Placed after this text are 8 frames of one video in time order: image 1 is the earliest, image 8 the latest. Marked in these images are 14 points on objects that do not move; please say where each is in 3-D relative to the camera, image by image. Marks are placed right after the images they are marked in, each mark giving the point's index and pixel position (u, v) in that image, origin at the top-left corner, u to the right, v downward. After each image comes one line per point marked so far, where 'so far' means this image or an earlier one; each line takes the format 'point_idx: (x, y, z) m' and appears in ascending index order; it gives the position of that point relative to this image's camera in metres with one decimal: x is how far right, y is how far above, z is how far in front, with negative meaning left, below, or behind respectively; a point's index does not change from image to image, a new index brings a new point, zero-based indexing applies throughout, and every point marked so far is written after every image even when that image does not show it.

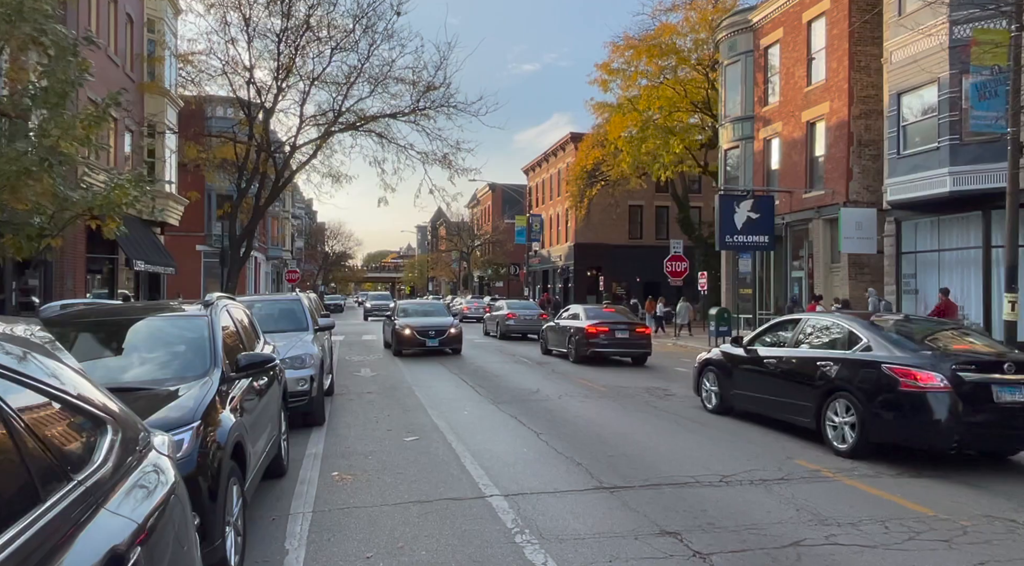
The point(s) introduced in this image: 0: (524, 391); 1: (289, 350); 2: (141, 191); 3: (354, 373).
0: (+0.2, -2.0, +13.1) m
1: (-3.1, -0.9, +9.8) m
2: (-4.7, +1.2, +8.8) m
3: (-3.8, -2.1, +16.7) m
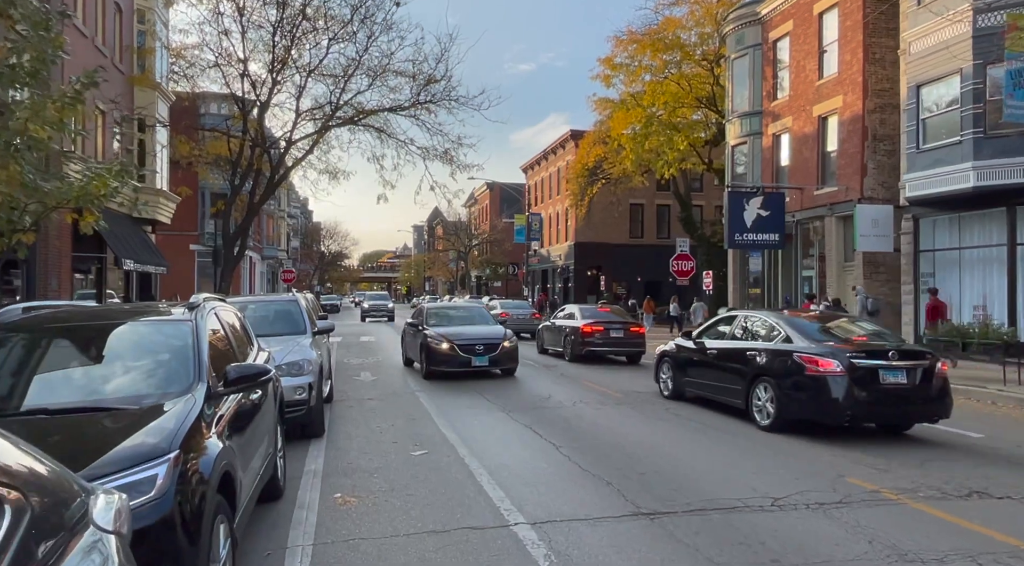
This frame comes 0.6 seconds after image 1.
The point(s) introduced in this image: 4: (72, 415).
0: (+0.4, -2.0, +12.3) m
1: (-2.9, -0.9, +9.0) m
2: (-4.5, +1.2, +8.0) m
3: (-3.6, -2.1, +16.0) m
4: (-2.5, -0.8, +4.0) m
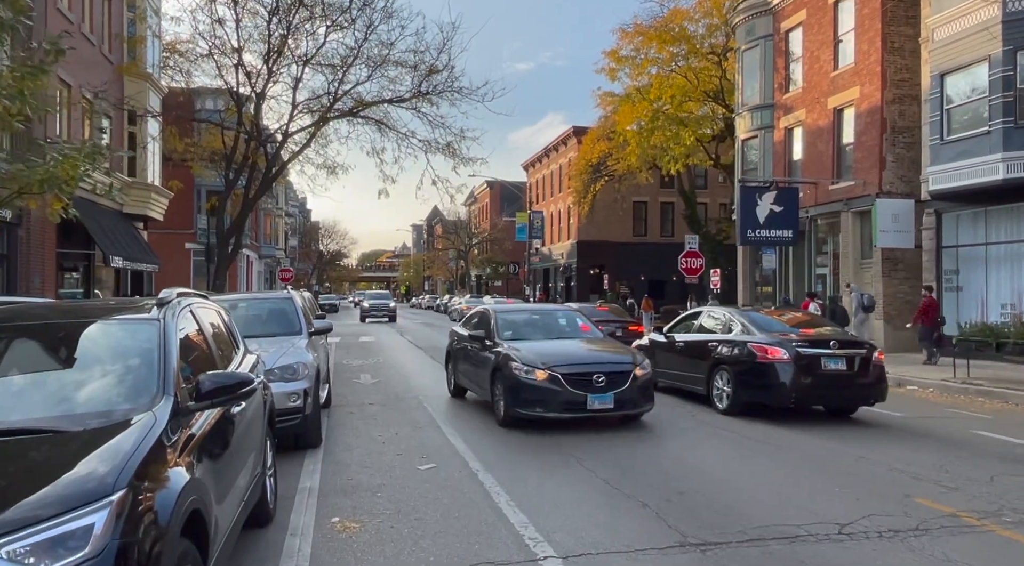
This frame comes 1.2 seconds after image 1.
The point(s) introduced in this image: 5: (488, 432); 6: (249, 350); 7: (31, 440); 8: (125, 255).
0: (+0.6, -2.0, +11.5) m
1: (-2.8, -0.9, +8.2) m
2: (-4.3, +1.2, +7.2) m
3: (-3.4, -2.1, +15.2) m
4: (-2.3, -0.7, +3.2) m
5: (-0.3, -2.0, +9.1) m
6: (-2.5, -0.6, +6.4) m
7: (-2.2, -0.7, +3.1) m
8: (-10.4, +0.7, +18.7) m
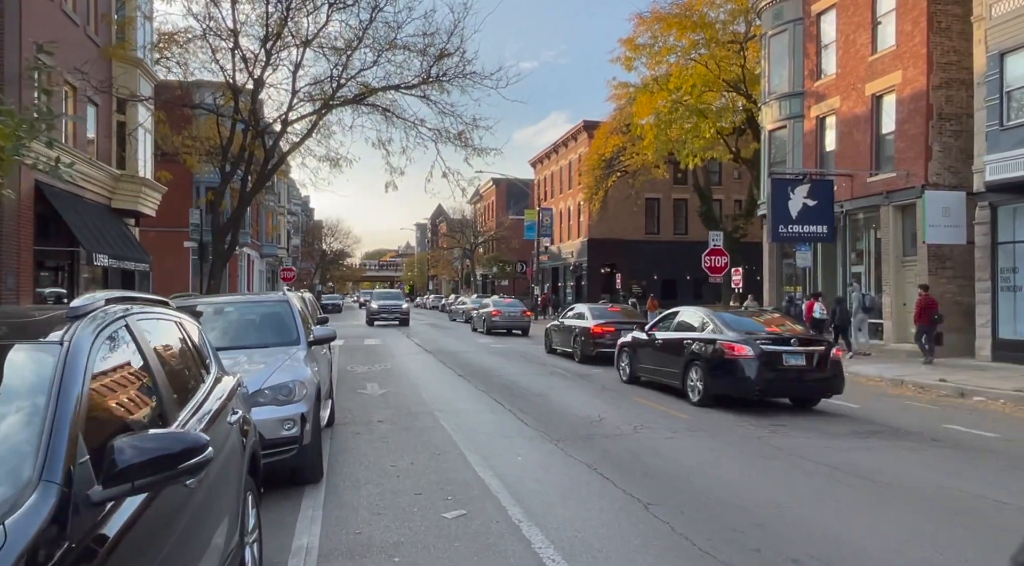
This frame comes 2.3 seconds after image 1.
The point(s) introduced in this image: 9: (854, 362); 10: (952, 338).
0: (+1.0, -2.0, +10.0) m
1: (-2.4, -0.9, +6.8) m
2: (-3.9, +1.2, +5.7) m
3: (-3.0, -2.1, +13.7) m
4: (-1.9, -0.7, +1.7) m
5: (+0.1, -2.0, +7.6) m
6: (-2.1, -0.6, +5.0) m
7: (-1.8, -0.7, +1.6) m
8: (-10.0, +0.7, +17.2) m
9: (+9.3, -2.1, +18.8) m
10: (+12.2, -1.5, +19.2) m
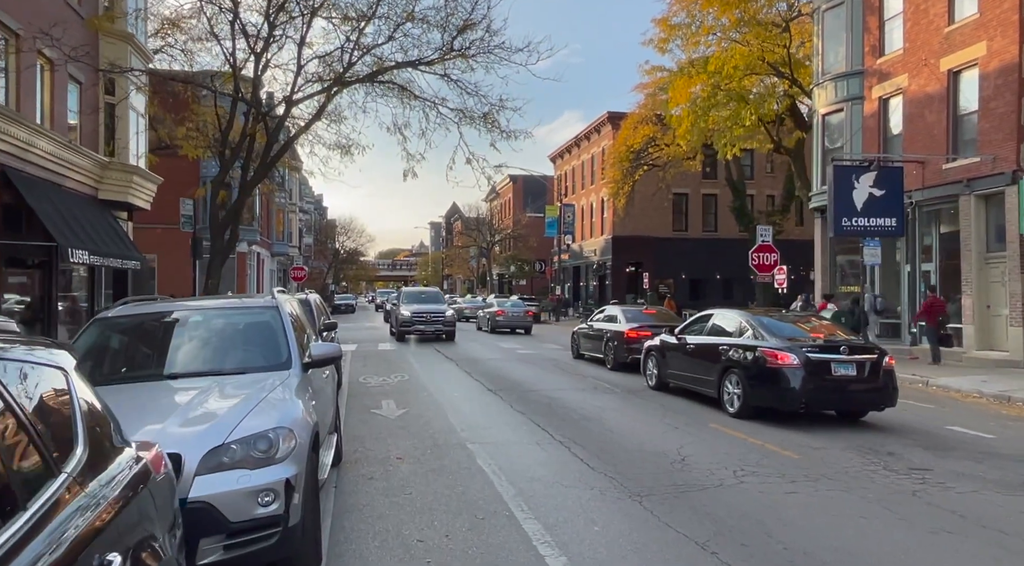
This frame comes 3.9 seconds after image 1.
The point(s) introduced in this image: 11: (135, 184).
0: (+1.6, -1.9, +7.8) m
1: (-1.8, -0.9, +4.6) m
2: (-3.3, +1.2, +3.6) m
3: (-2.3, -2.1, +11.6) m
4: (-1.4, -0.7, -0.4) m
5: (+0.7, -1.9, +5.4) m
6: (-1.5, -0.6, +2.8) m
7: (-1.3, -0.7, -0.5) m
8: (-9.2, +0.8, +15.2) m
9: (+10.1, -2.1, +16.4) m
10: (+13.0, -1.5, +16.8) m
11: (-10.0, +2.7, +18.4) m
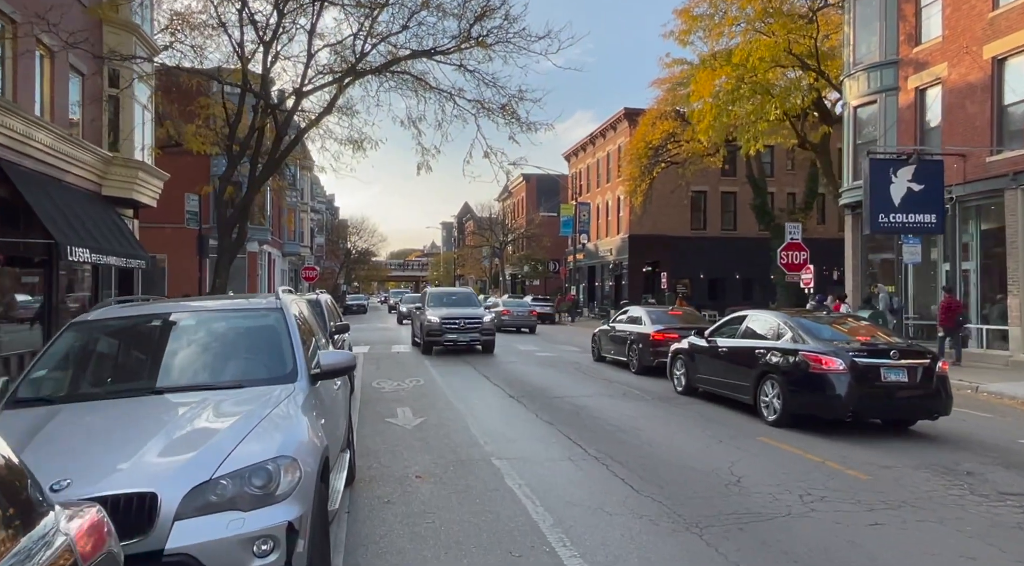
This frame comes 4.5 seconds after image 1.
0: (+2.0, -1.9, +7.0) m
1: (-1.5, -0.9, +3.8) m
2: (-3.1, +1.2, +2.8) m
3: (-1.9, -2.1, +10.8) m
4: (-1.2, -0.7, -1.2) m
5: (+1.0, -1.9, +4.6) m
6: (-1.3, -0.6, +2.0) m
7: (-1.1, -0.7, -1.3) m
8: (-8.8, +0.8, +14.5) m
9: (+10.5, -2.1, +15.4) m
10: (+13.5, -1.5, +15.7) m
11: (-9.5, +2.7, +17.8) m
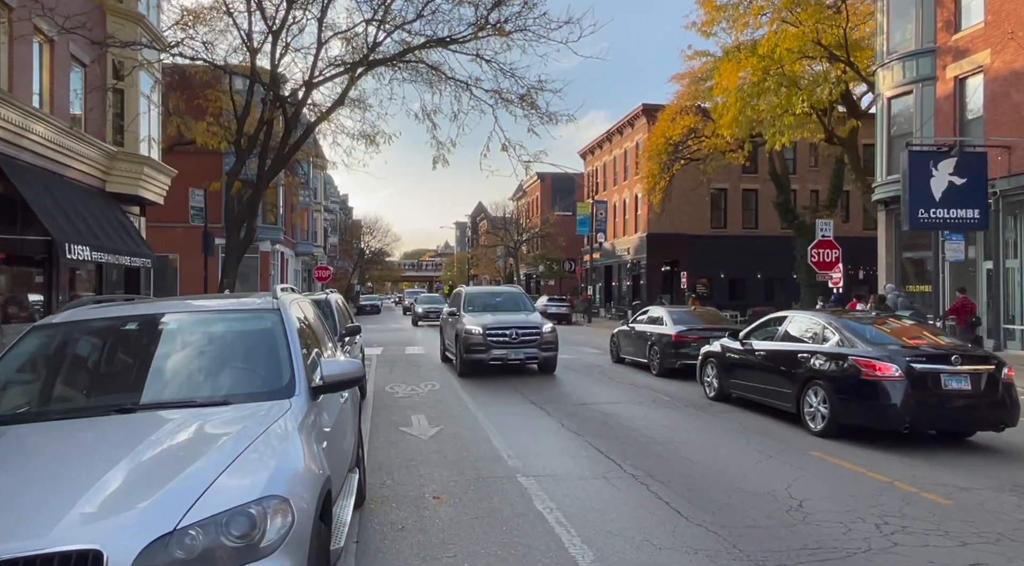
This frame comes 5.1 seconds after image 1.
0: (+2.2, -1.9, +6.1) m
1: (-1.3, -0.9, +3.1) m
2: (-2.9, +1.3, +2.1) m
3: (-1.6, -2.0, +10.0) m
4: (-1.1, -0.7, -2.0) m
5: (+1.2, -1.9, +3.8) m
6: (-1.1, -0.6, +1.2) m
7: (-1.0, -0.7, -2.1) m
8: (-8.3, +0.8, +13.9) m
9: (+10.9, -2.1, +14.4) m
10: (+13.9, -1.5, +14.7) m
11: (-9.1, +2.7, +17.2) m
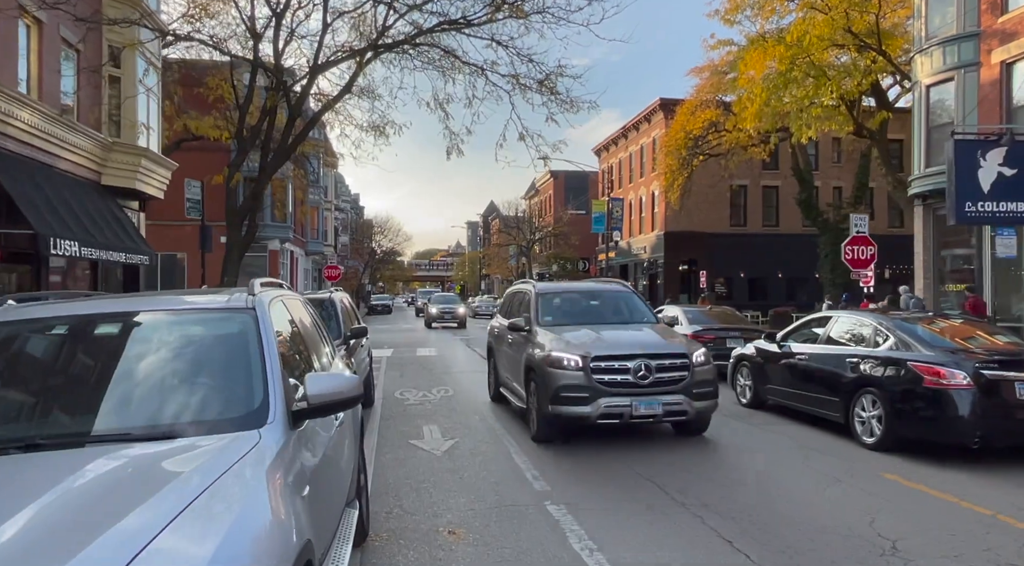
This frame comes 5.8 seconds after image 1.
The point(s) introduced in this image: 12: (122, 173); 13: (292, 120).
0: (+2.5, -1.9, +5.1) m
1: (-1.1, -0.8, +2.1) m
2: (-2.7, +1.3, +1.1) m
3: (-1.3, -2.0, +9.0) m
4: (-1.0, -0.6, -3.0) m
5: (+1.4, -1.9, +2.7) m
6: (-1.0, -0.5, +0.3) m
7: (-0.9, -0.6, -3.1) m
8: (-8.0, +0.8, +13.0) m
9: (+11.3, -2.1, +13.2) m
10: (+14.2, -1.4, +13.5) m
11: (-8.7, +2.7, +16.3) m
12: (-8.9, +2.5, +15.8) m
13: (-5.1, +4.0, +16.6) m
